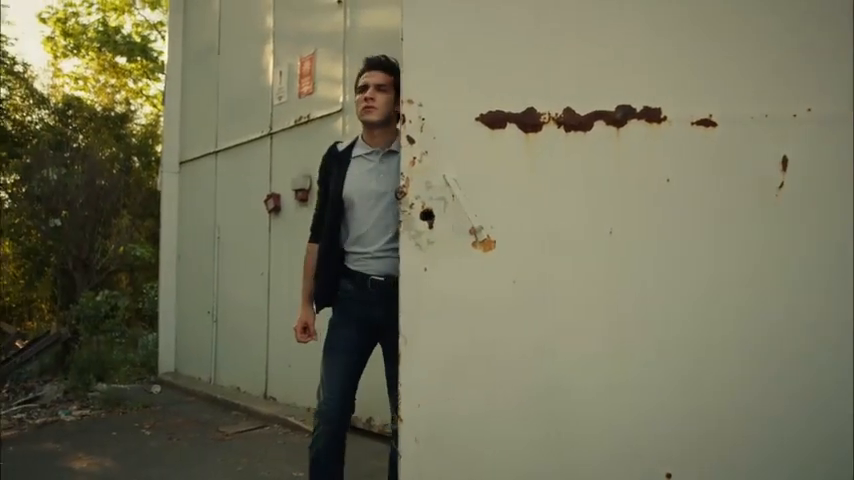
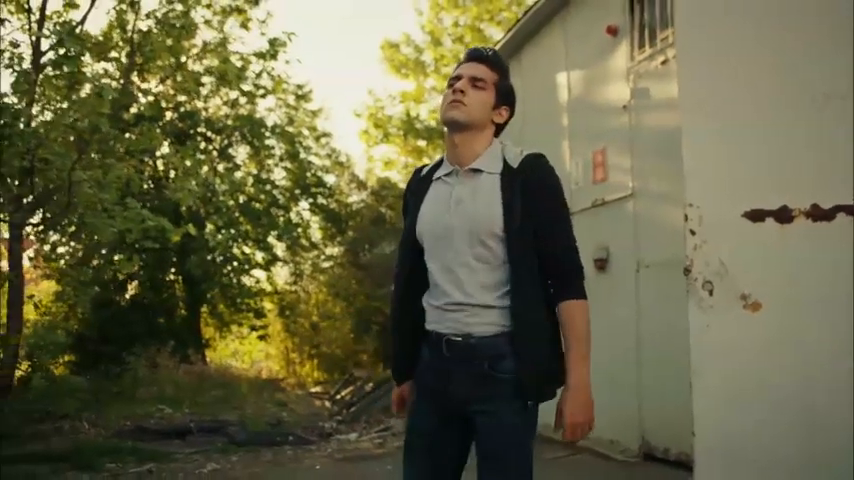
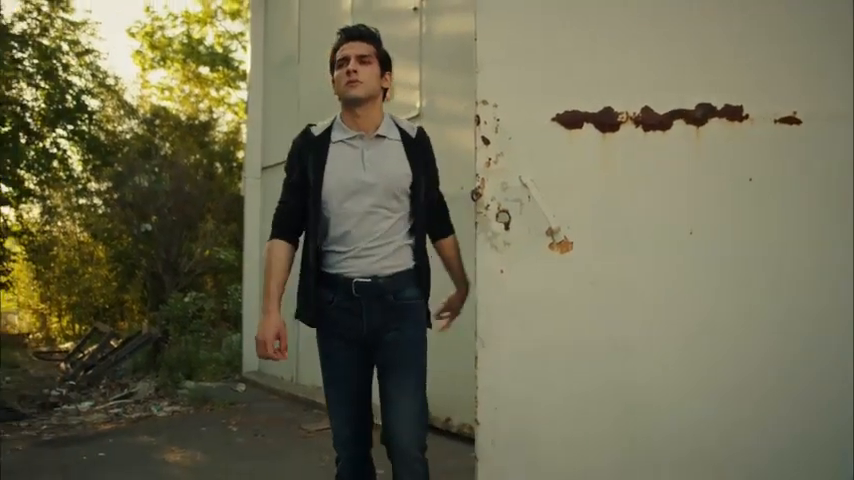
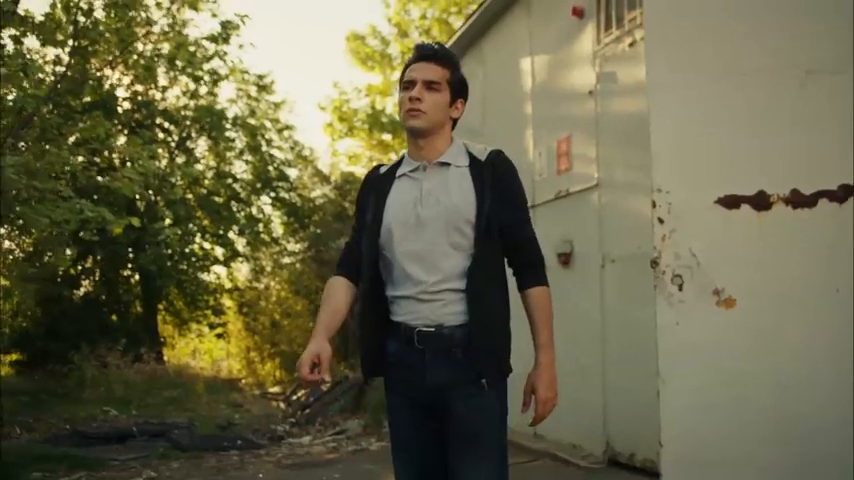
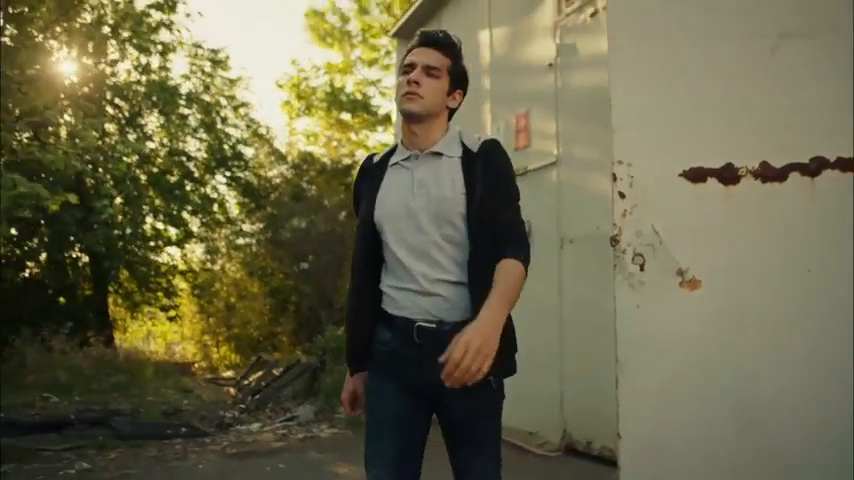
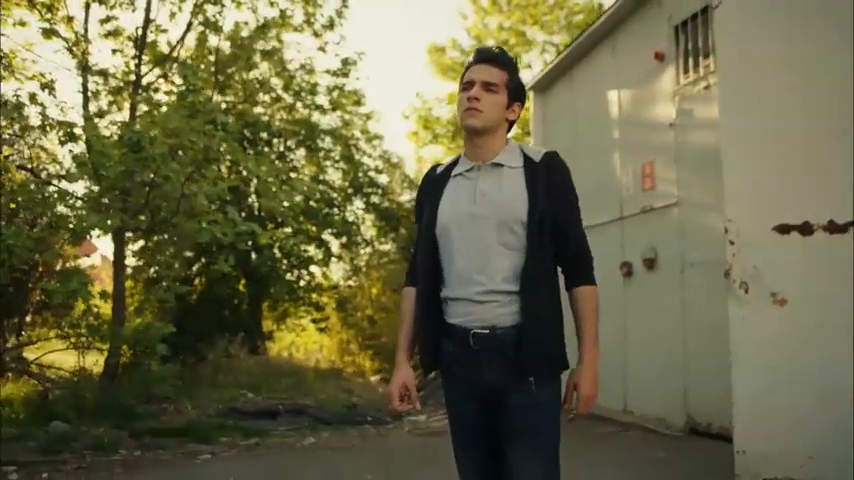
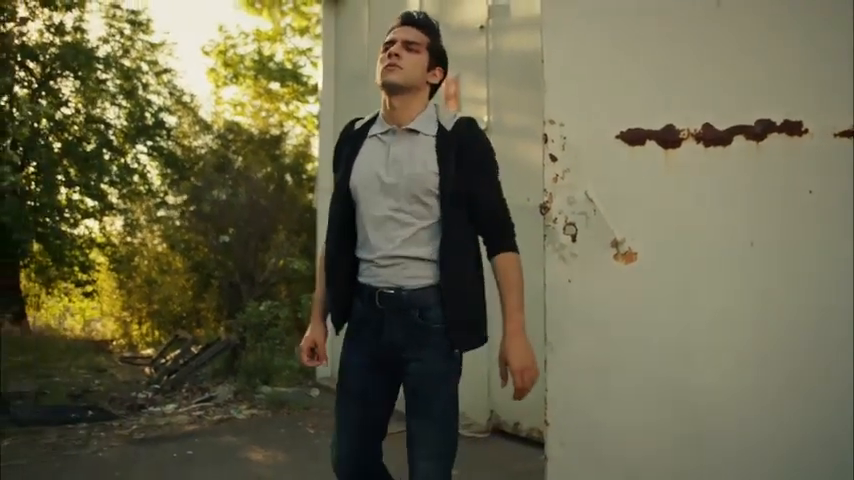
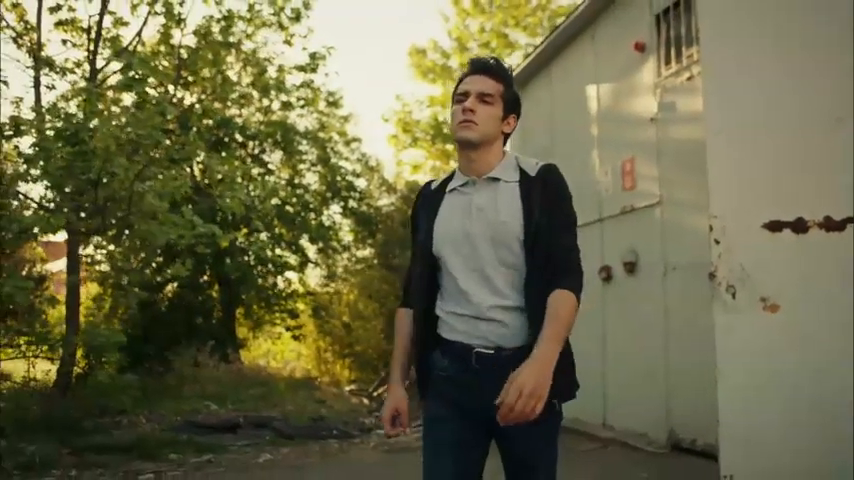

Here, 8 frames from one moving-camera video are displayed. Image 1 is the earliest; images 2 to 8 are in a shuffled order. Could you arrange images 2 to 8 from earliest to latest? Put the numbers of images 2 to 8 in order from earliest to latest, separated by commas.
3, 7, 5, 4, 2, 8, 6
